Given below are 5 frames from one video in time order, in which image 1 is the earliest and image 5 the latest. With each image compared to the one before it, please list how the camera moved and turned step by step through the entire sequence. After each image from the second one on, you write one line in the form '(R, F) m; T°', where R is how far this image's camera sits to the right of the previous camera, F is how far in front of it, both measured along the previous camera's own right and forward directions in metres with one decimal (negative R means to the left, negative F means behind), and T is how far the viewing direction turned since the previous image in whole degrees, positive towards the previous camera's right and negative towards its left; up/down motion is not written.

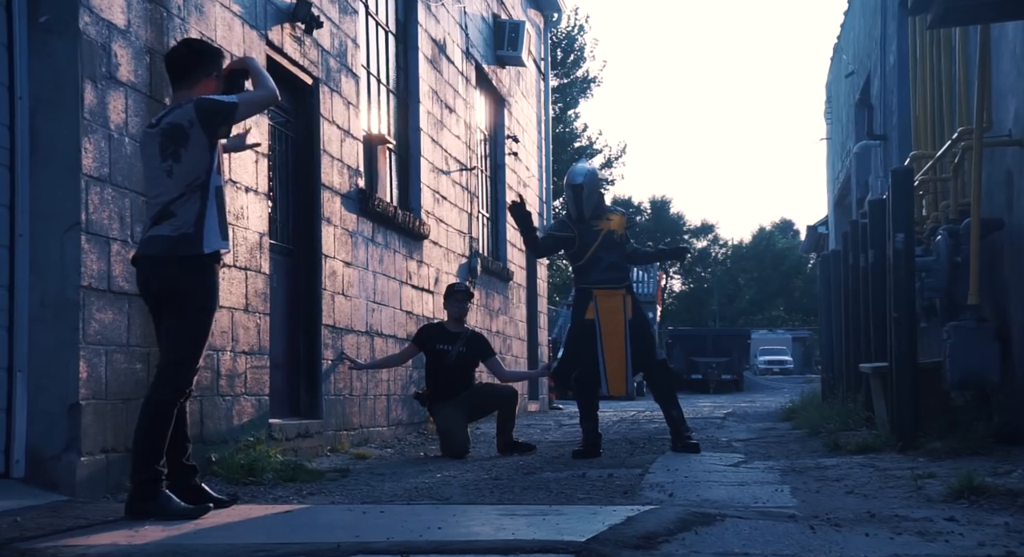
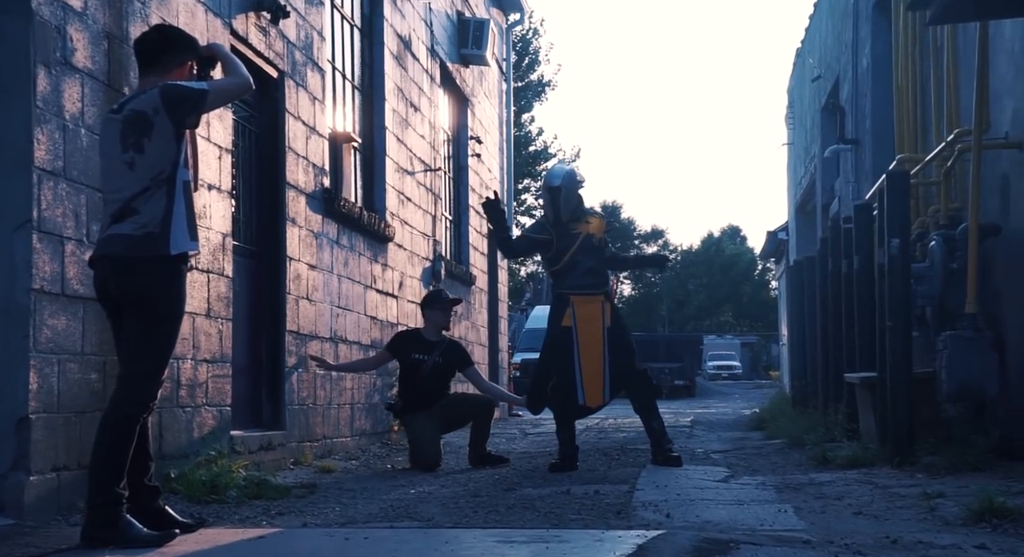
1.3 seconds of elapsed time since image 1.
(-0.1, +0.4) m; +2°
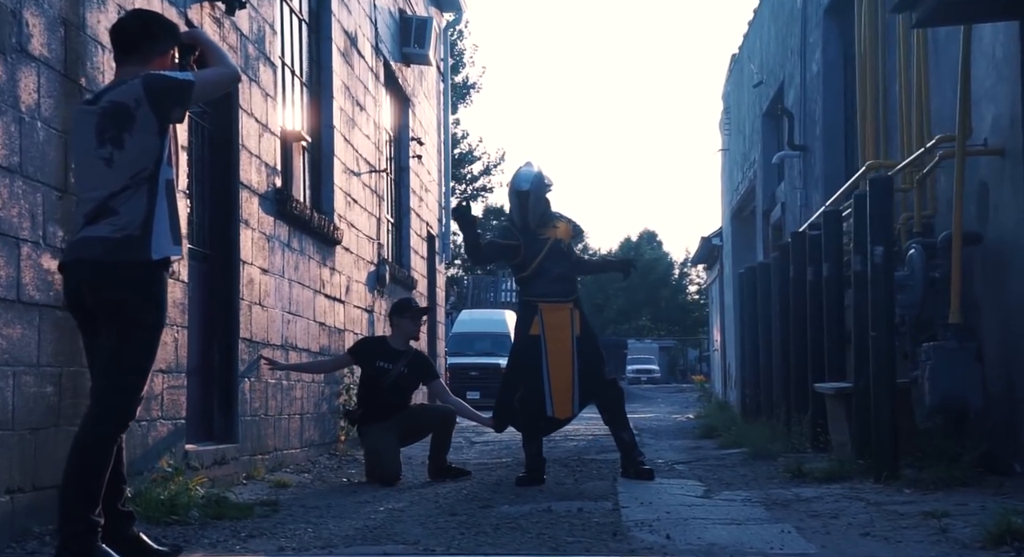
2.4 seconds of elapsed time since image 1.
(-0.3, +0.4) m; +3°
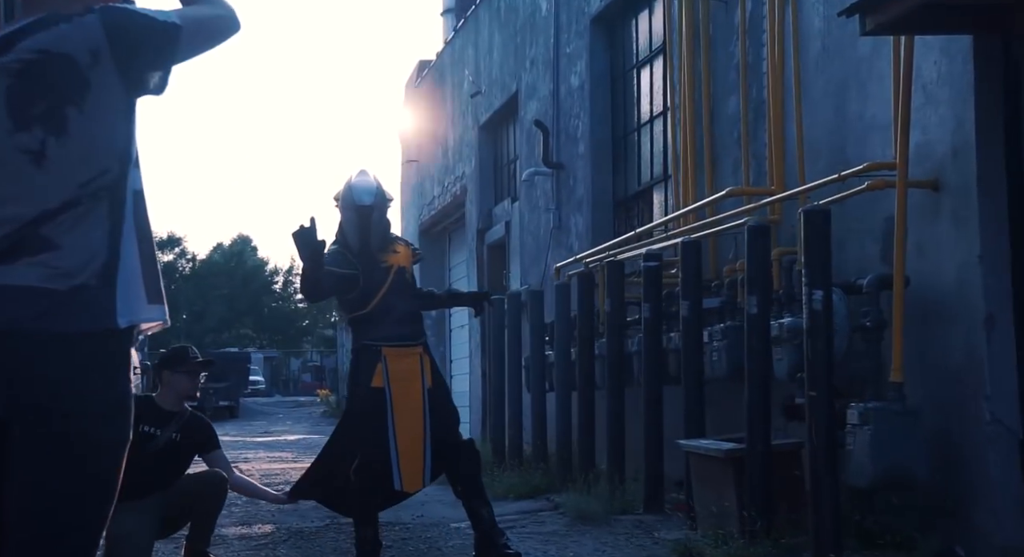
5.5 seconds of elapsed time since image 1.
(-1.0, +1.7) m; +15°
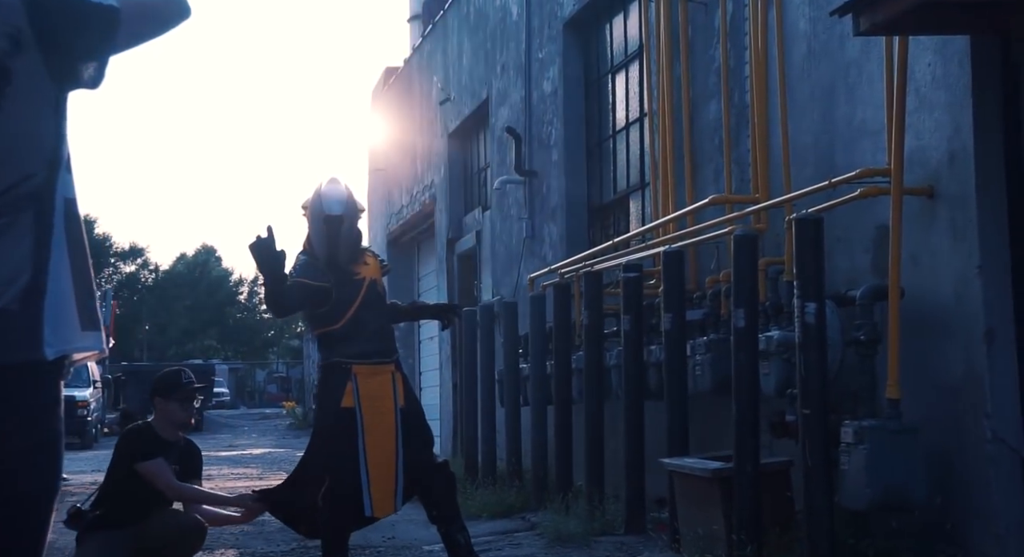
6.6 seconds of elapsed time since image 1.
(0.0, +0.3) m; +1°
